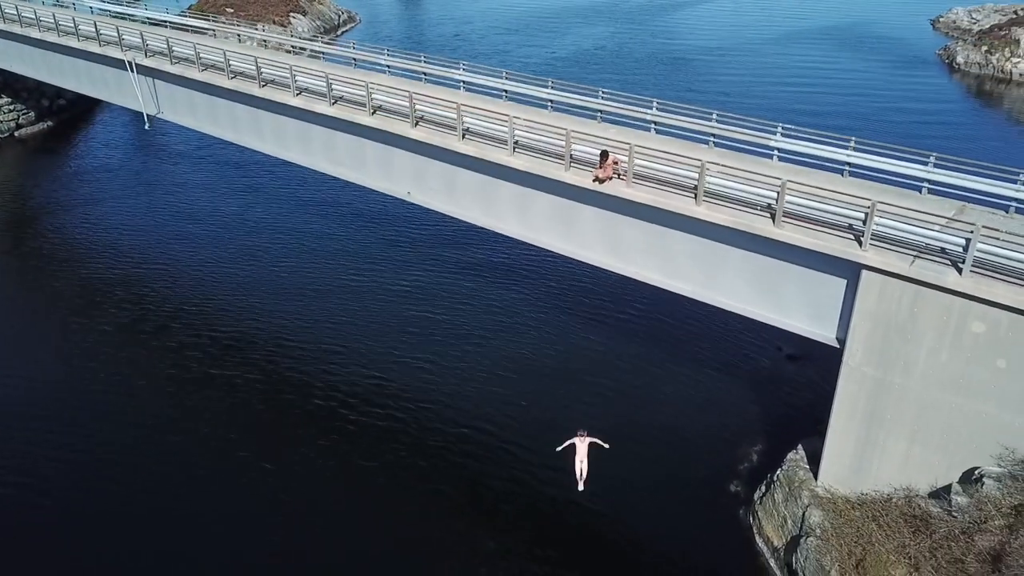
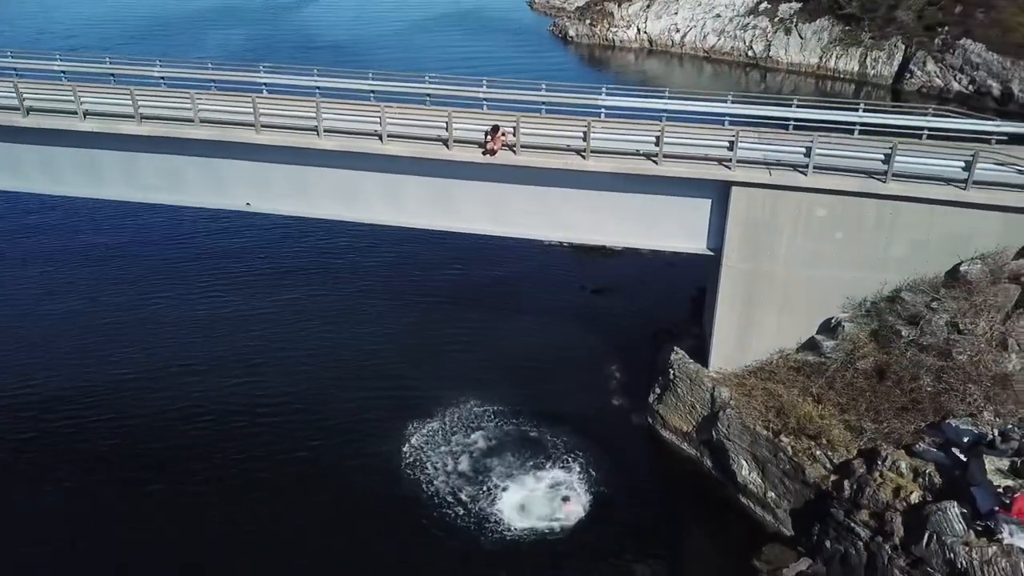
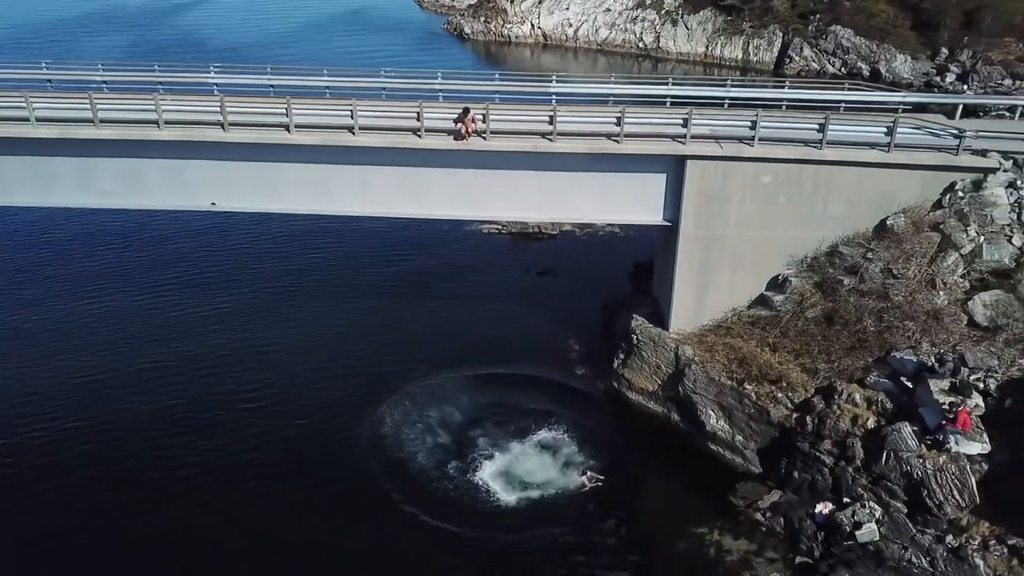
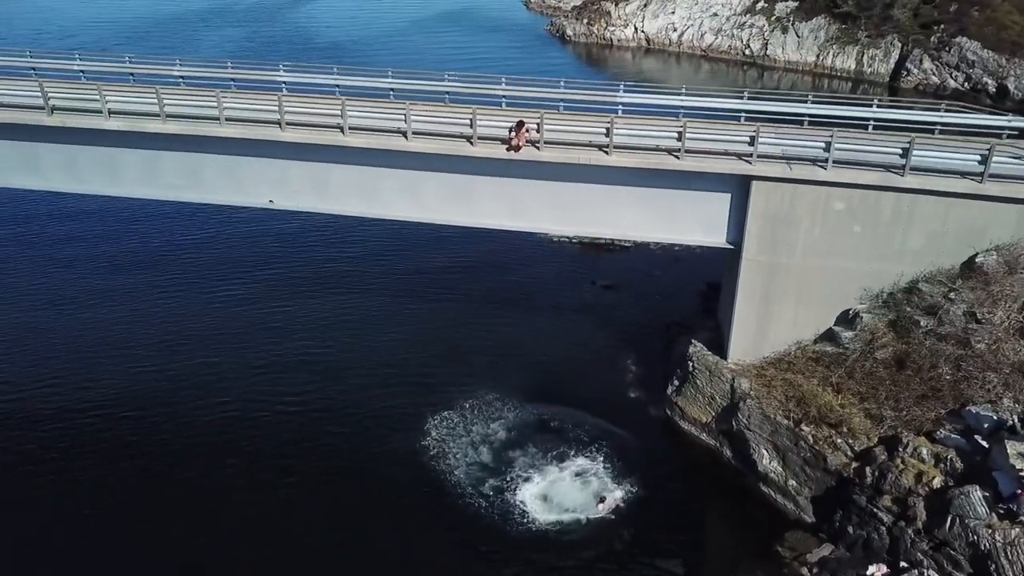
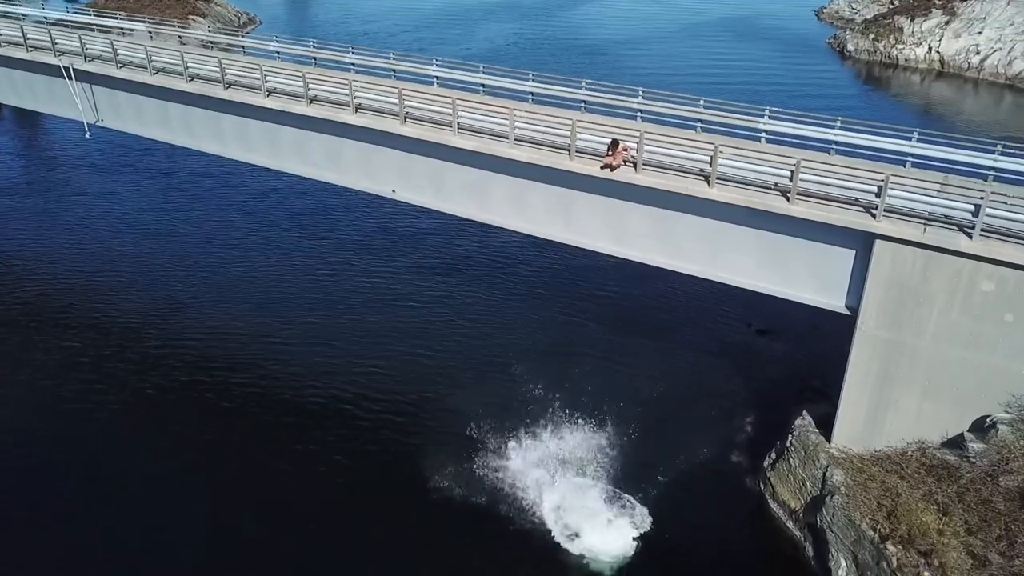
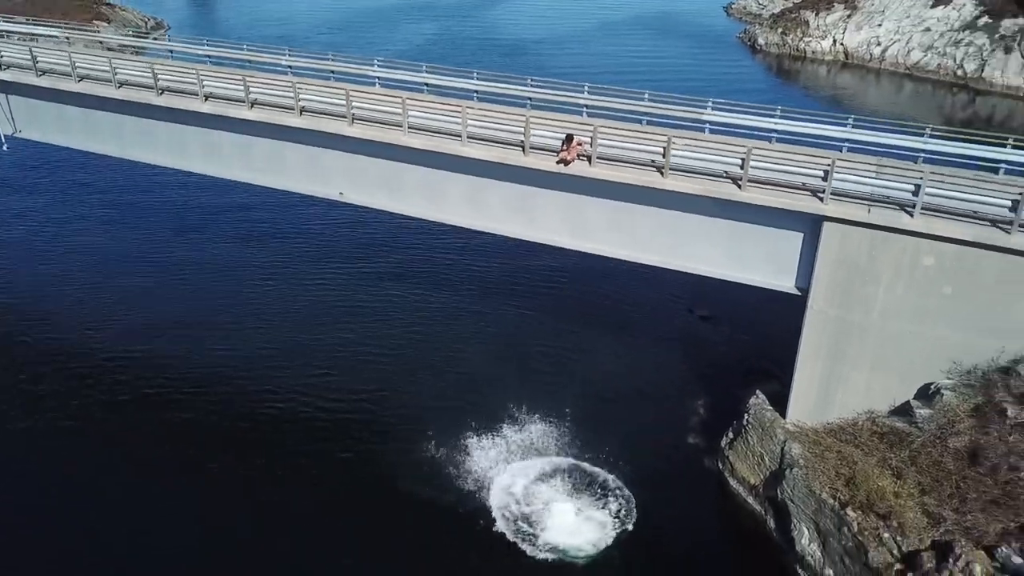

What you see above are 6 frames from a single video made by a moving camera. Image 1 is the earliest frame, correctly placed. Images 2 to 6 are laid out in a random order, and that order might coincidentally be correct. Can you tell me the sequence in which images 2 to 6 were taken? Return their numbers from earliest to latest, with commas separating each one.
5, 6, 2, 4, 3
